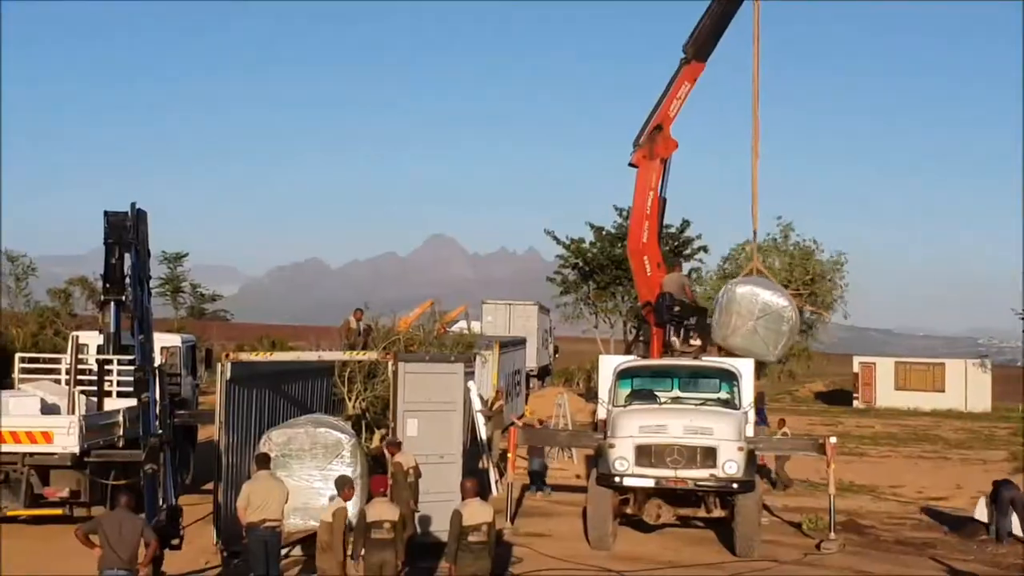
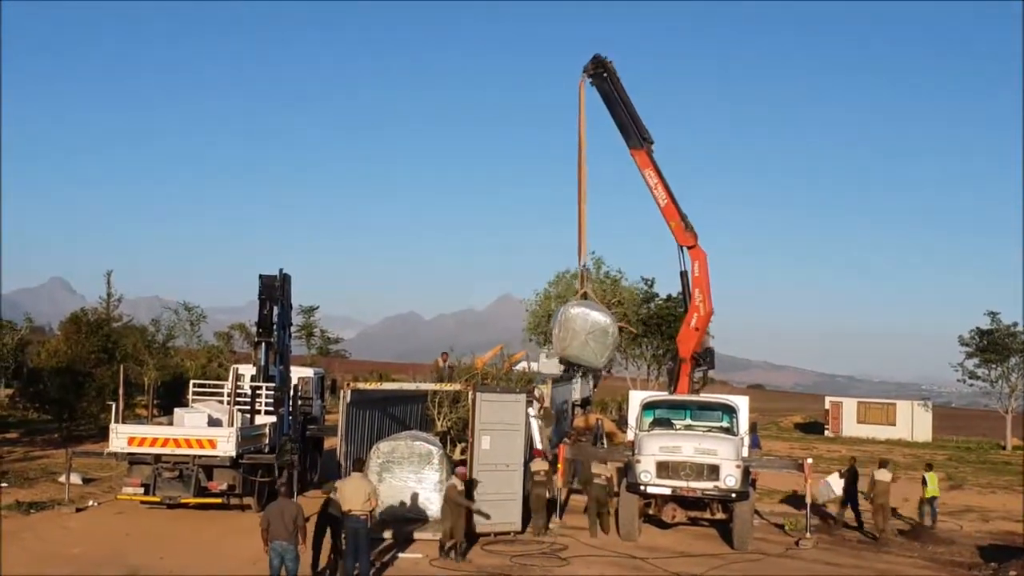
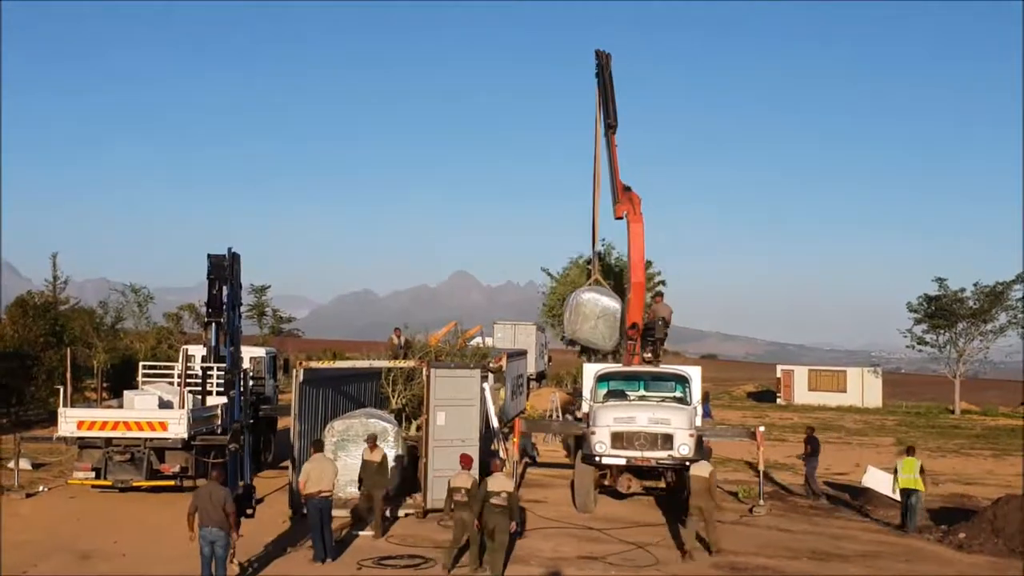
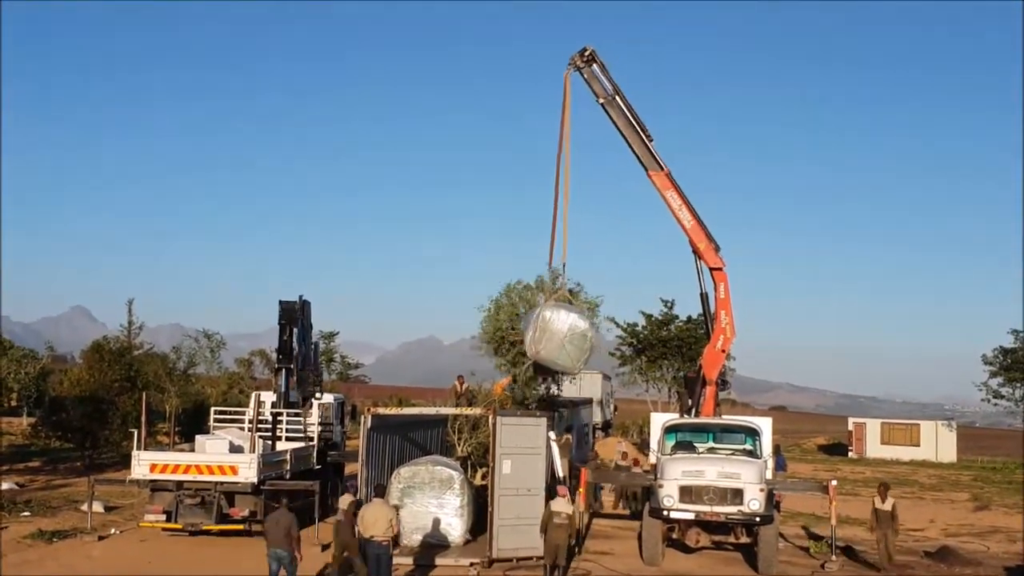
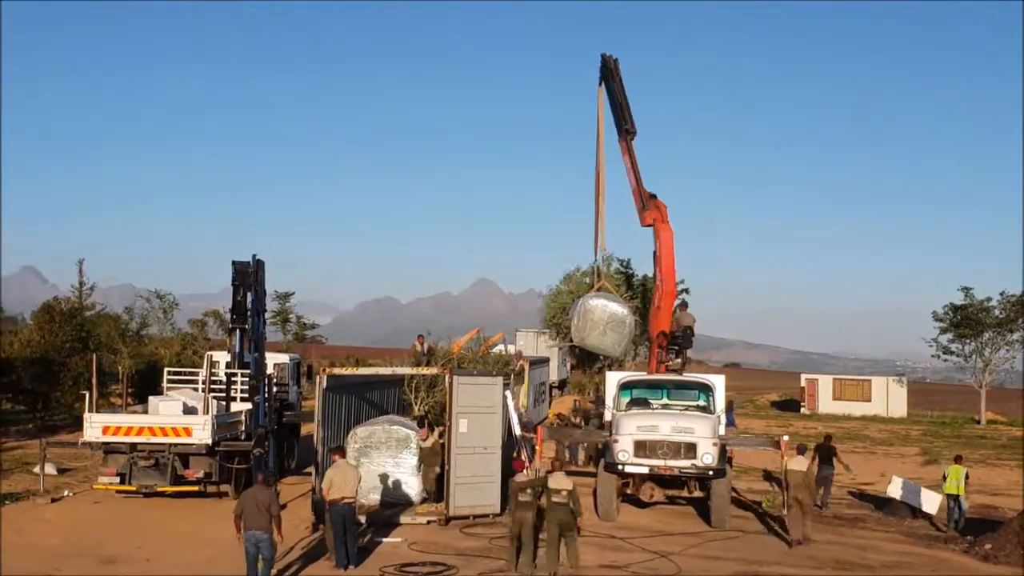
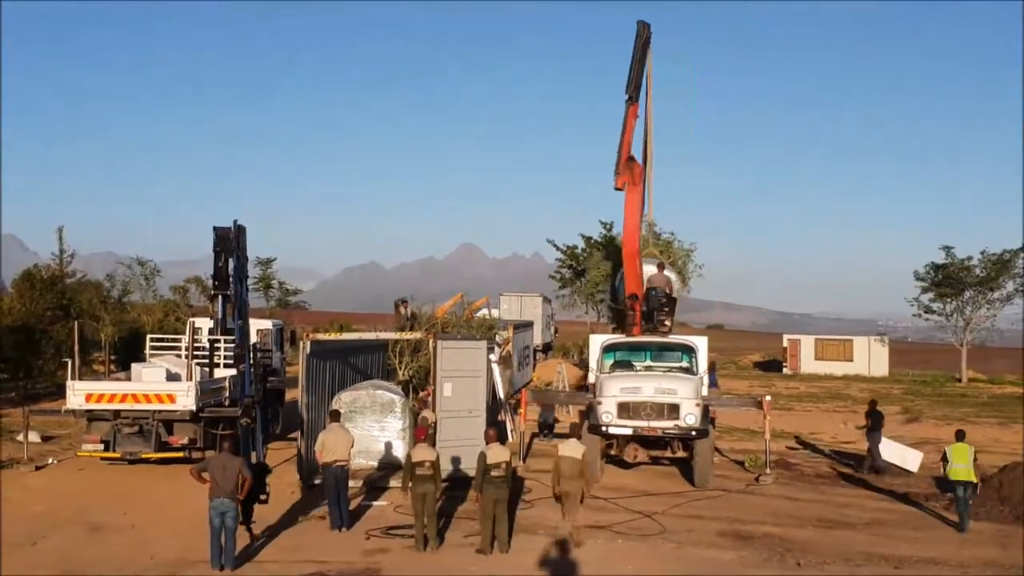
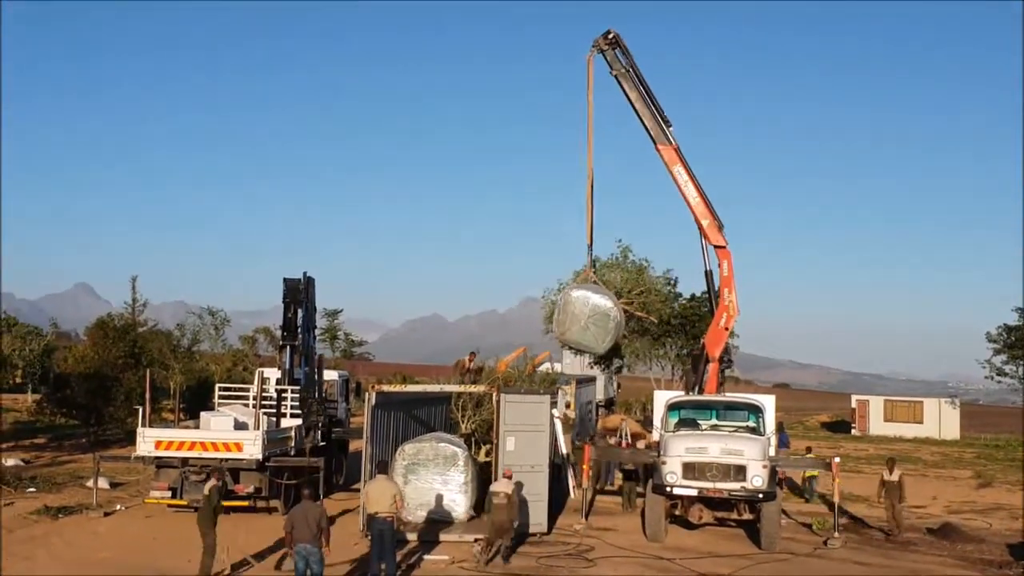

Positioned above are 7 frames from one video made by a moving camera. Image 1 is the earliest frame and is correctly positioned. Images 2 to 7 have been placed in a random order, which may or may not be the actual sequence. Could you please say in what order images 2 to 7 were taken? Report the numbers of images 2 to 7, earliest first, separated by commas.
6, 3, 5, 2, 7, 4
